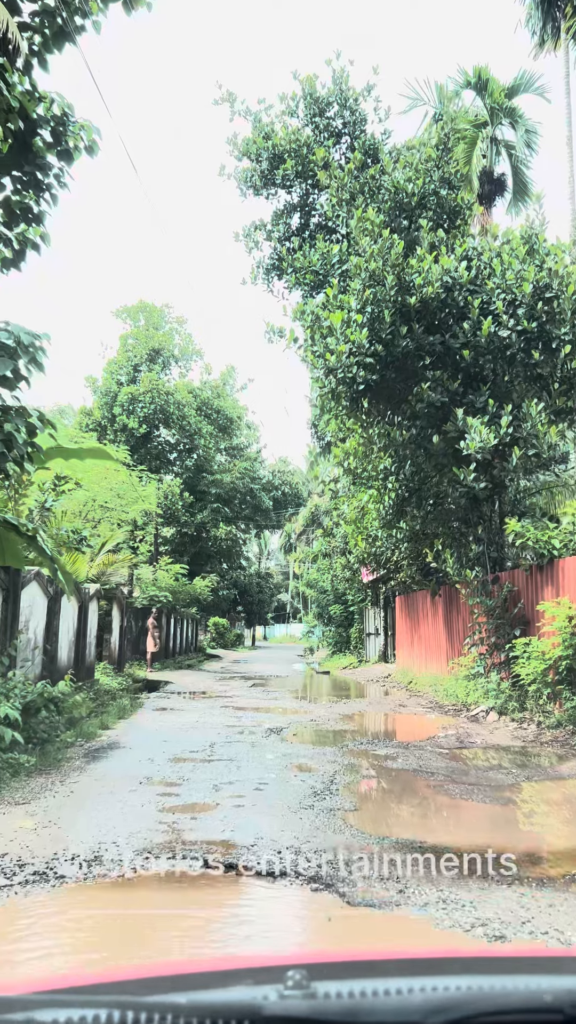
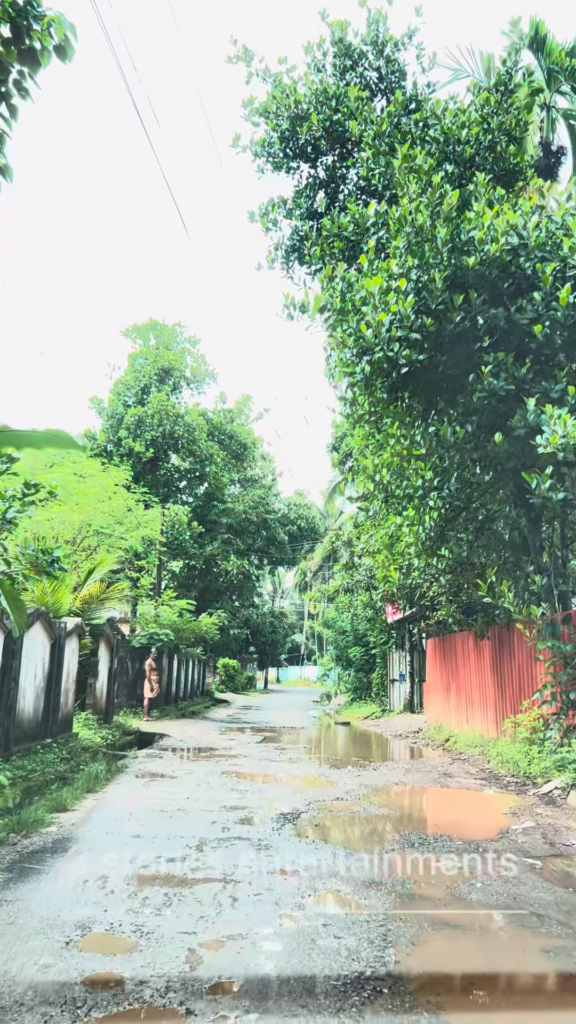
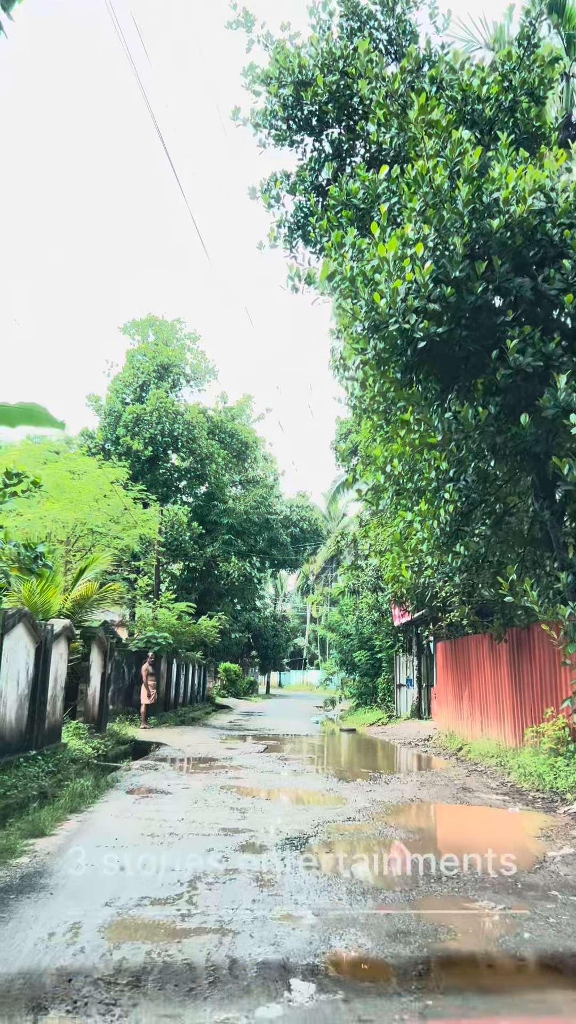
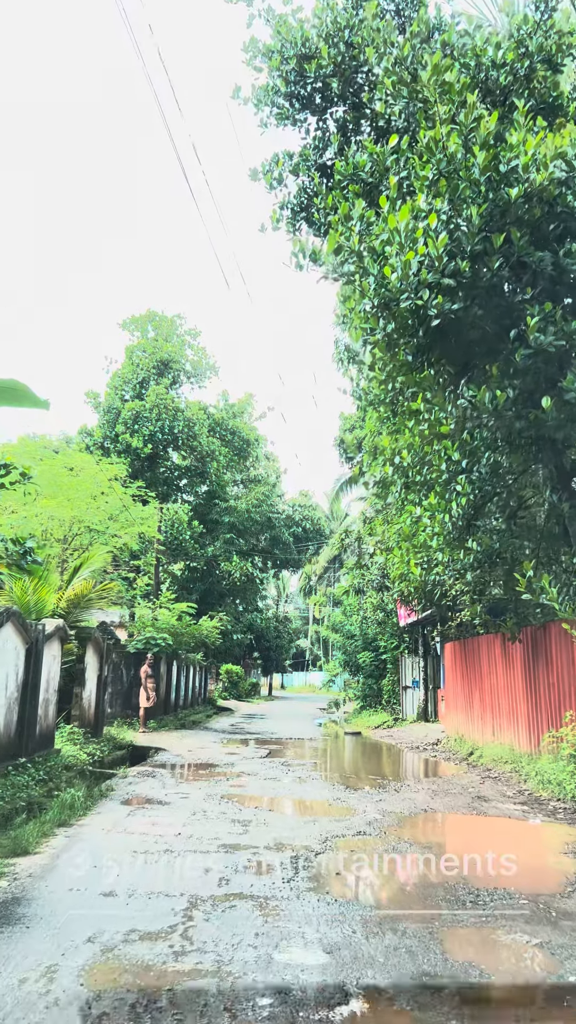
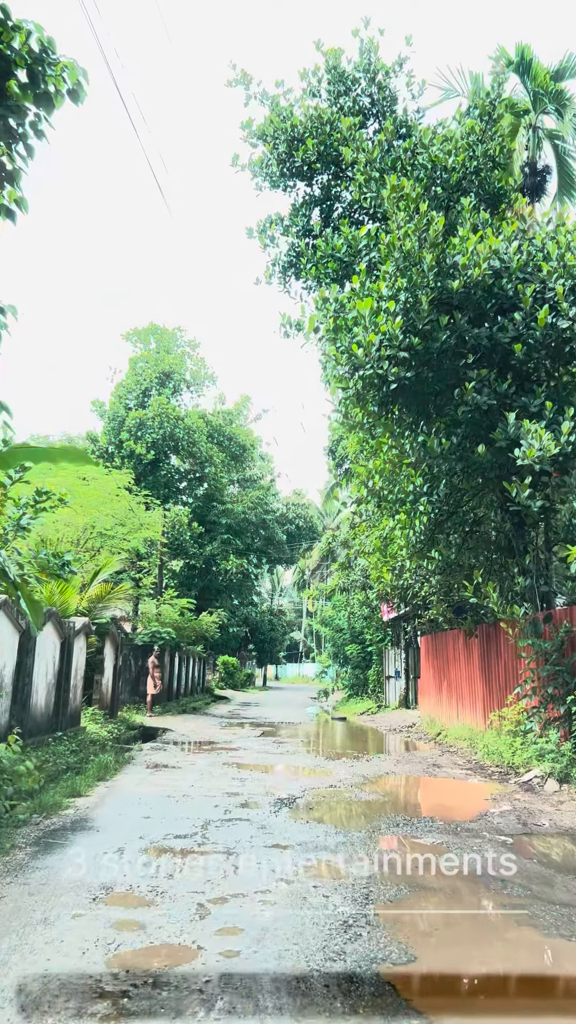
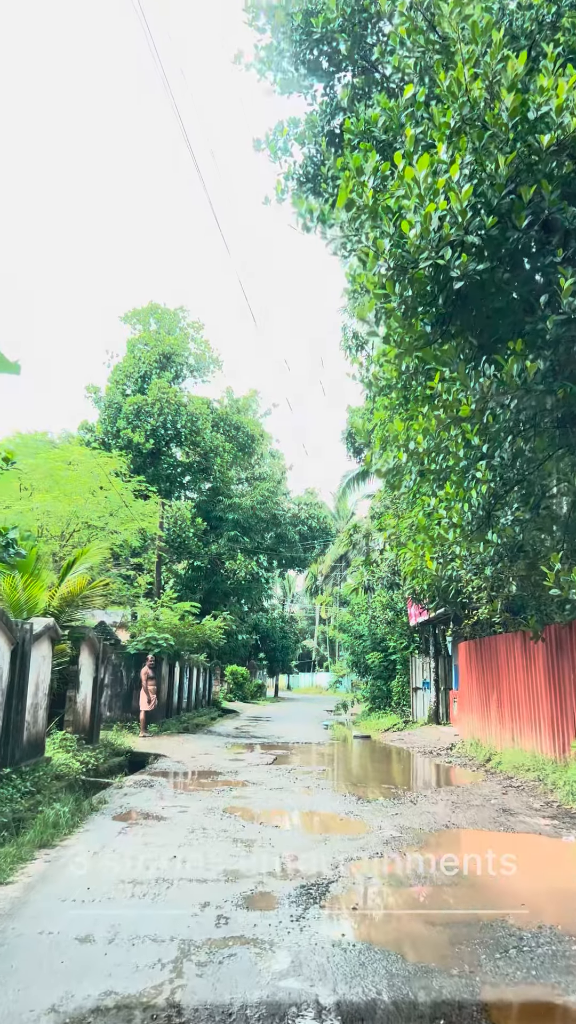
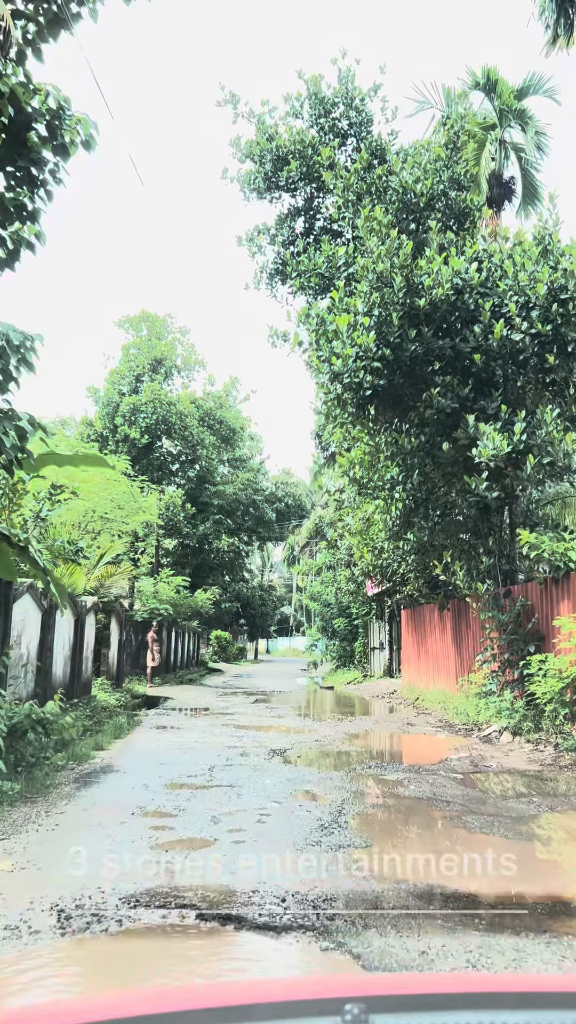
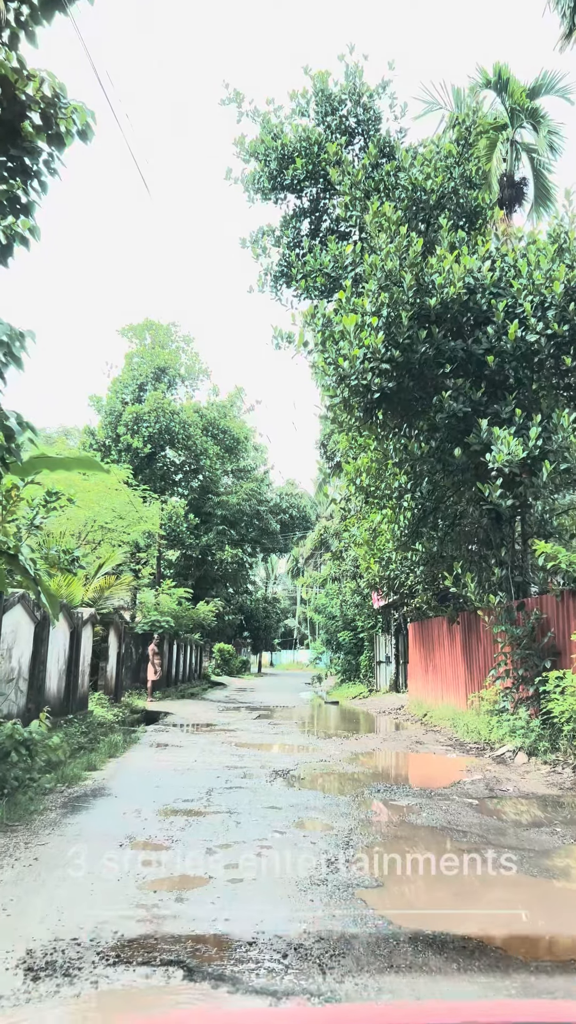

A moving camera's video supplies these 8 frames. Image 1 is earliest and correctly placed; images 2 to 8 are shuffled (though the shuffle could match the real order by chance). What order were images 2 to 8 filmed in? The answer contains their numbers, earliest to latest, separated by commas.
7, 8, 5, 2, 3, 4, 6
